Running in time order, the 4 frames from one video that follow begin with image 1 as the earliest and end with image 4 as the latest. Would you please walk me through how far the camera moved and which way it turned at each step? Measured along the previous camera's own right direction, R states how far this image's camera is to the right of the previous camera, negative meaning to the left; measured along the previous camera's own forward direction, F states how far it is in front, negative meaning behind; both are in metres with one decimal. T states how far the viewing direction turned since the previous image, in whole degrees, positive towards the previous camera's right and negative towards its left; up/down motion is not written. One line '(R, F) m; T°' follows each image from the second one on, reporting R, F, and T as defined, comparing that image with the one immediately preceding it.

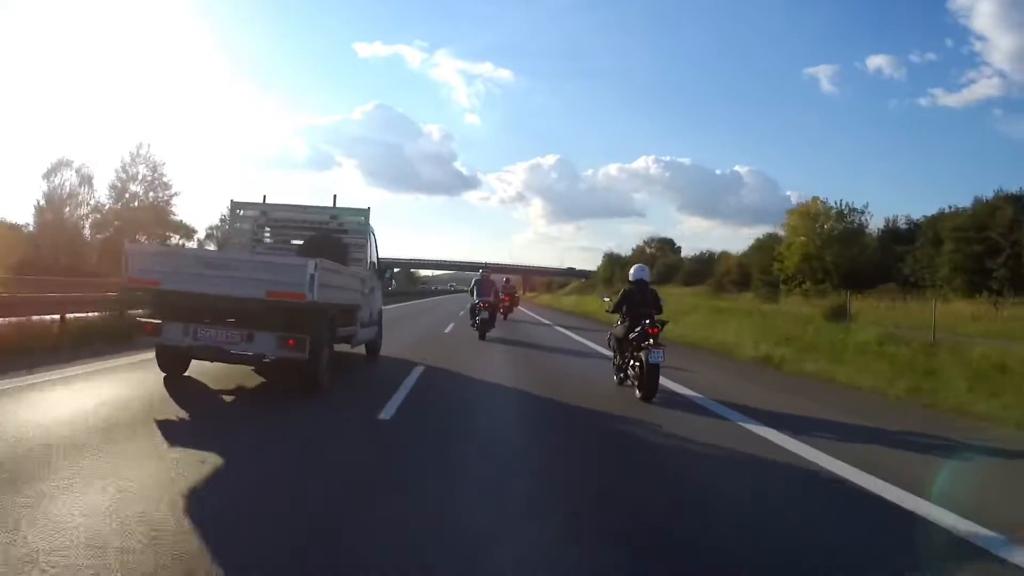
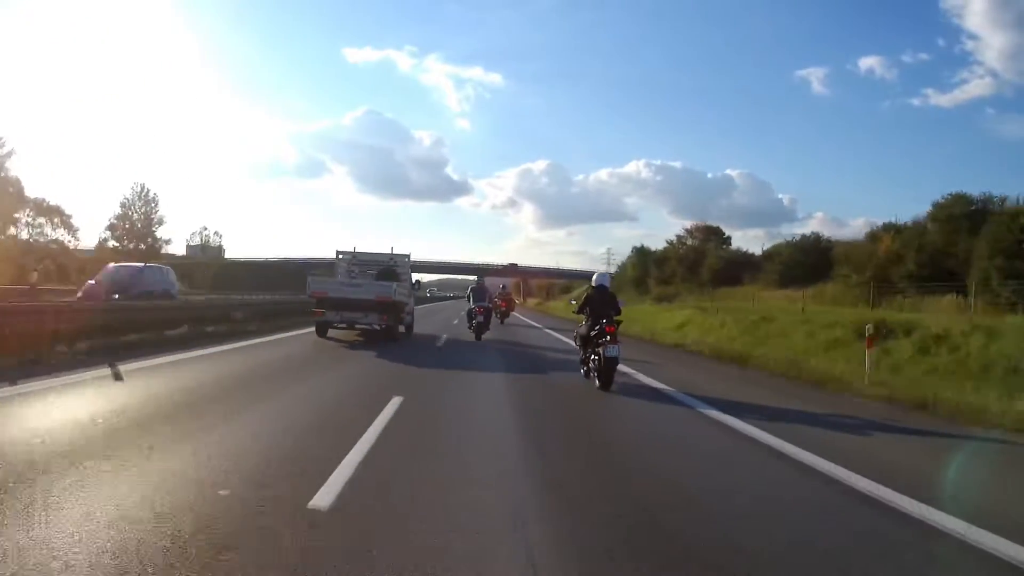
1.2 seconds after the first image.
(0.0, -0.1) m; 0°
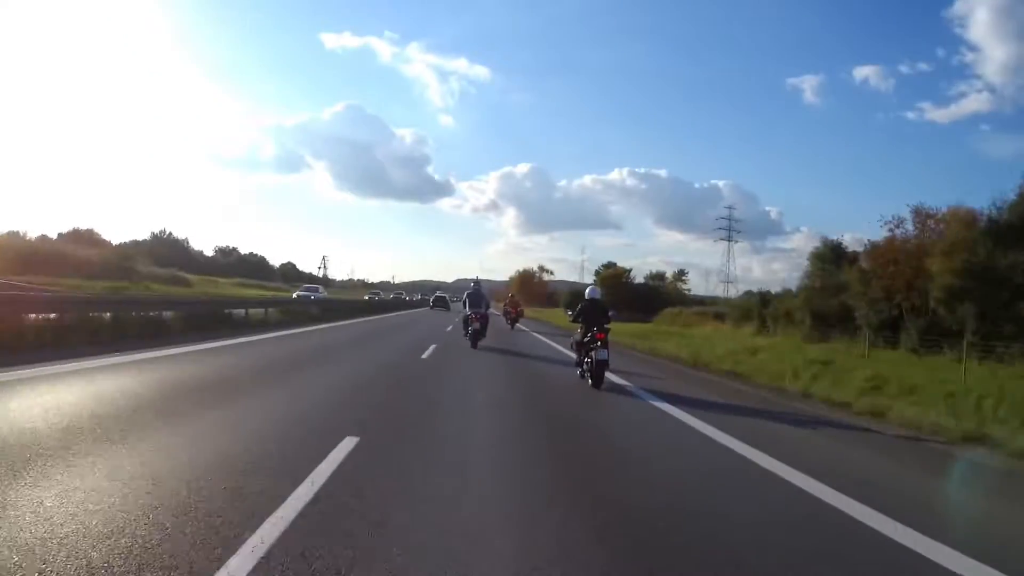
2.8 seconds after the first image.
(-0.6, +1.1) m; +2°
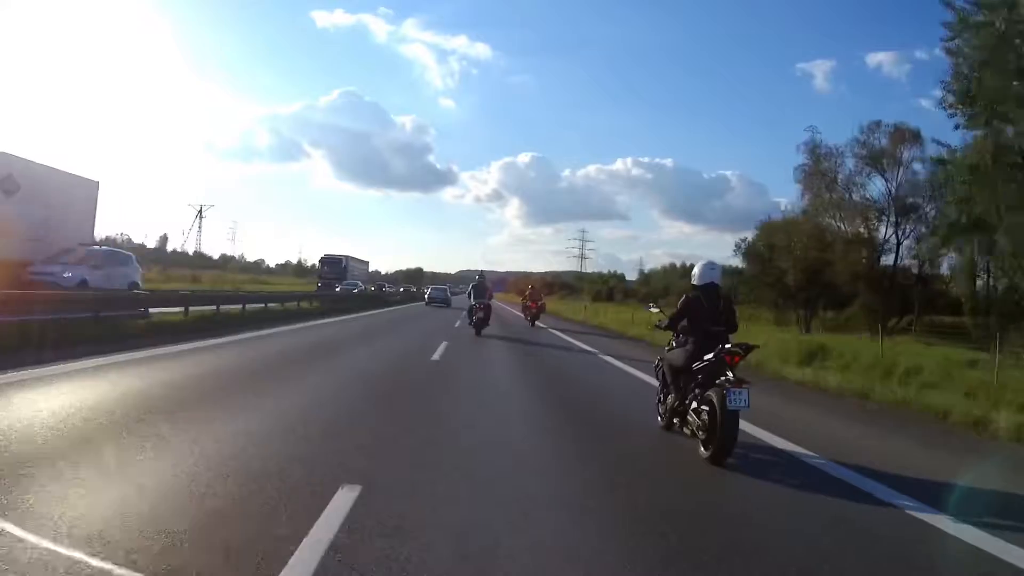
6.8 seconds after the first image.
(-0.3, +0.9) m; 0°
